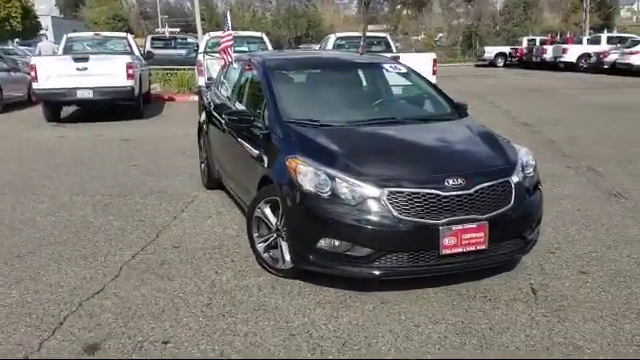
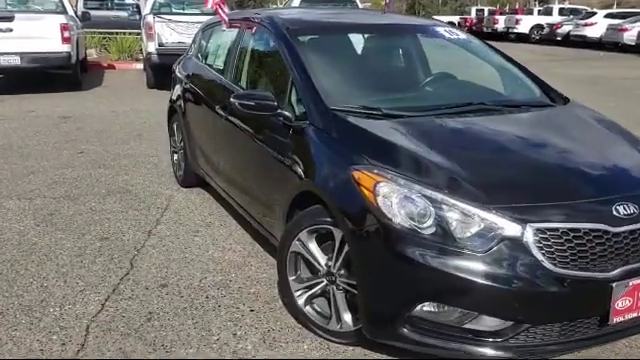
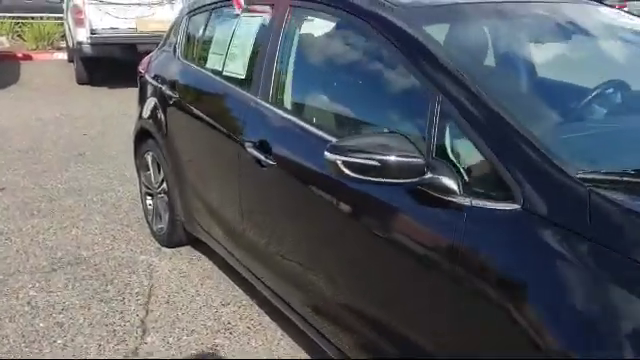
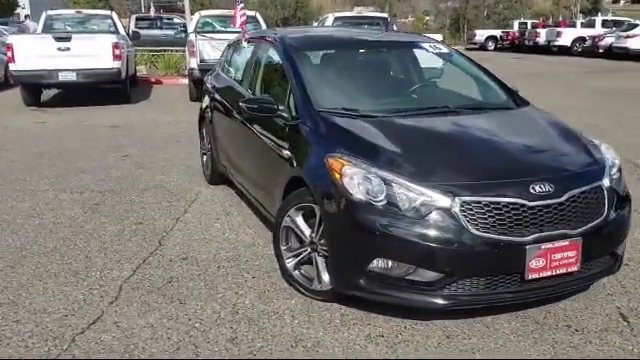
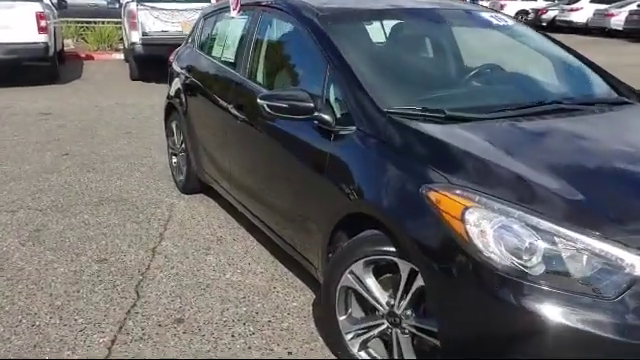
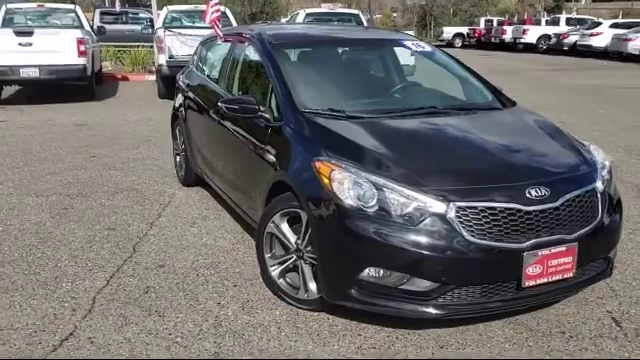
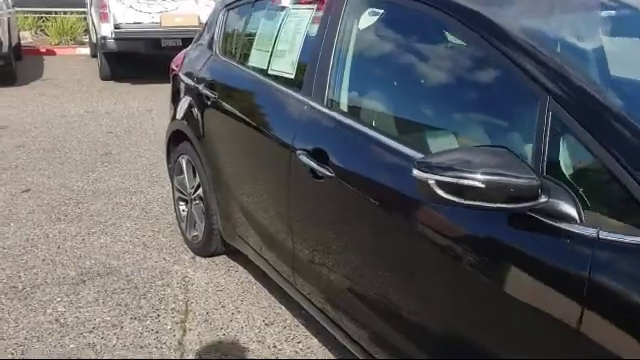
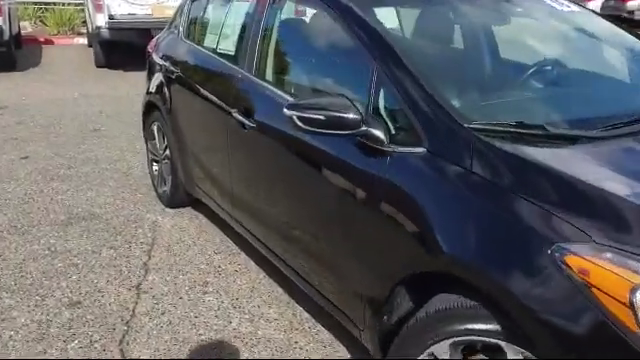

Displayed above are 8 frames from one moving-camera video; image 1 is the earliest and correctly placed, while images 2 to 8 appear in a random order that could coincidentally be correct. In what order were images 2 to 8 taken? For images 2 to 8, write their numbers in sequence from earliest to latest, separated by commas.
4, 6, 2, 5, 8, 3, 7
